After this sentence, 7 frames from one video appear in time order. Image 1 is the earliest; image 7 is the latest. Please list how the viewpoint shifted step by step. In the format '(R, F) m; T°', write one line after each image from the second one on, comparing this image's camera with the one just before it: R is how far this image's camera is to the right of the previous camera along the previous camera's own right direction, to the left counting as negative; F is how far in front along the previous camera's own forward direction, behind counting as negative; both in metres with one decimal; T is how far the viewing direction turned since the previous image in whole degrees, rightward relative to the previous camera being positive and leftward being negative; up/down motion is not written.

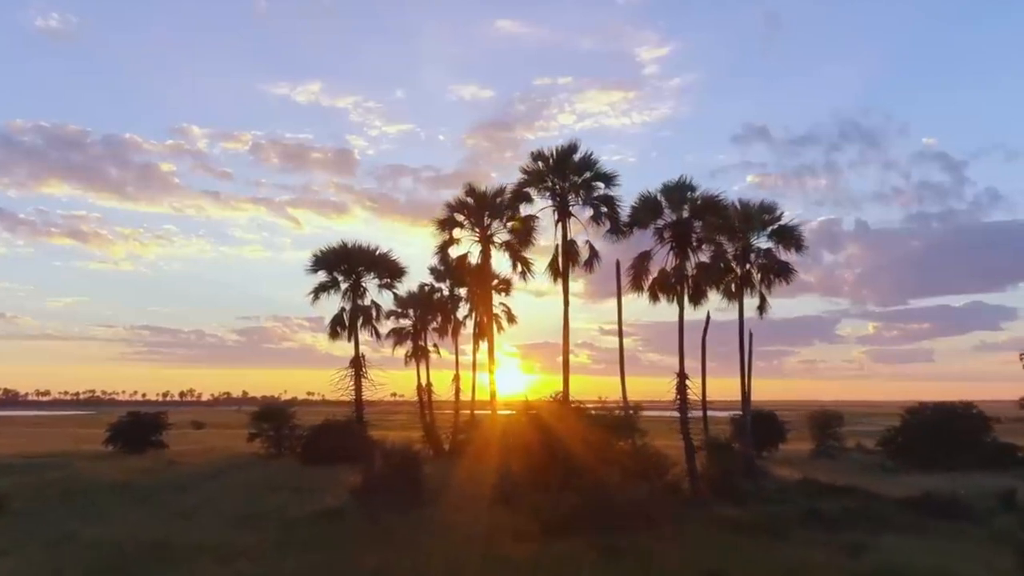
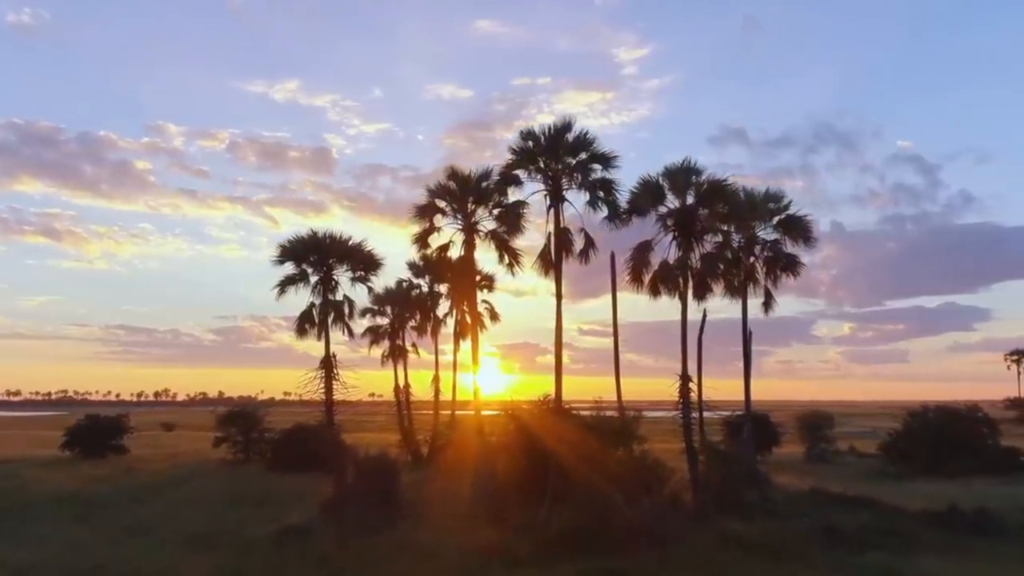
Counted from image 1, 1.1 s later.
(-0.2, +2.5) m; +1°
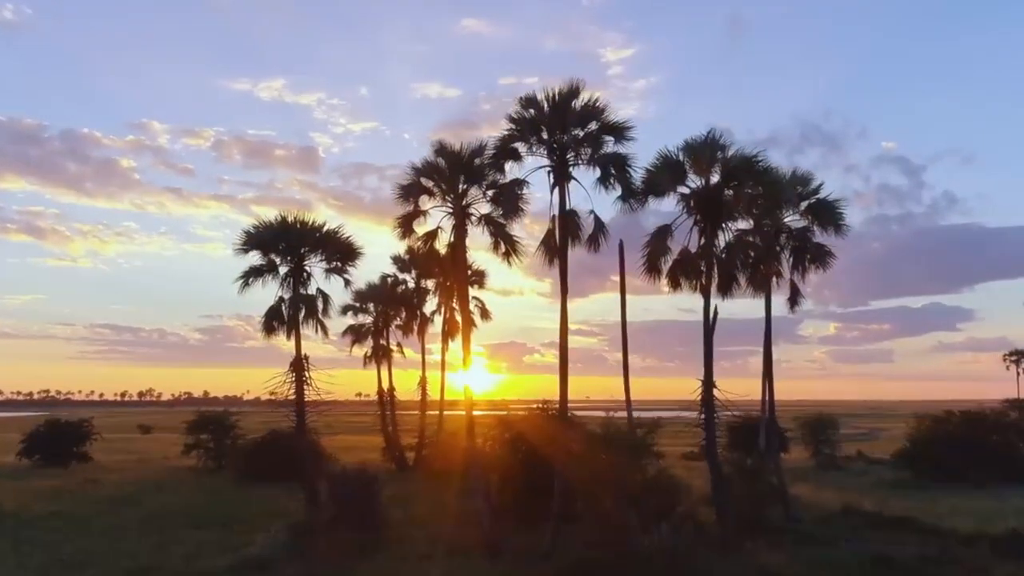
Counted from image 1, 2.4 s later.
(-0.2, +3.2) m; +1°
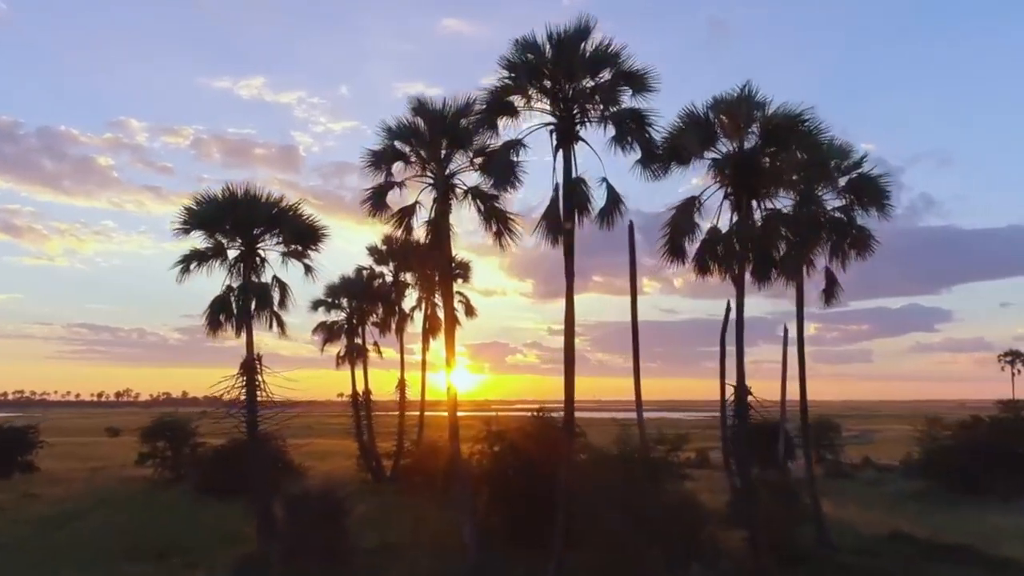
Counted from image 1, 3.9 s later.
(-0.2, +3.7) m; +1°
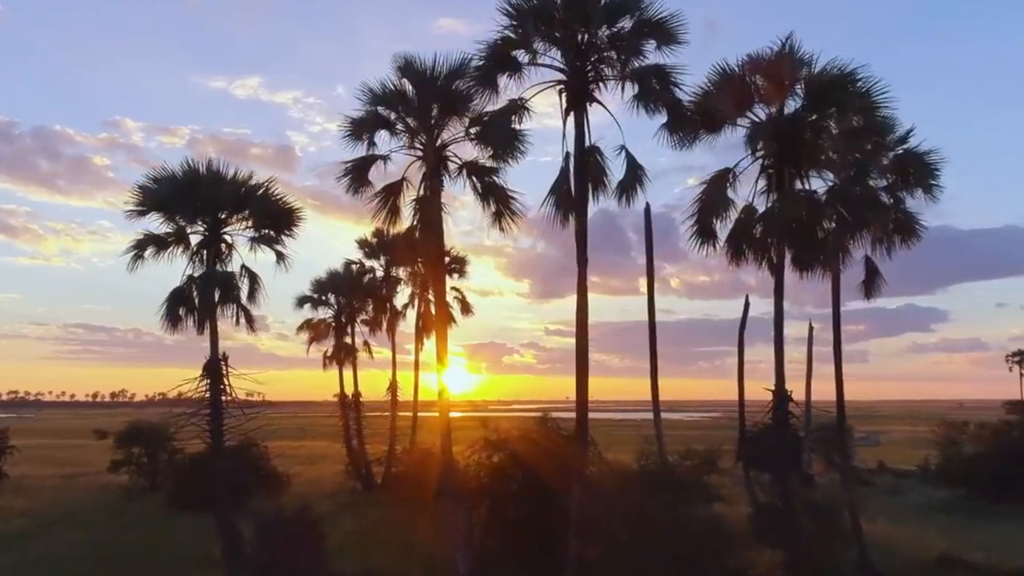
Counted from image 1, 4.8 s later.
(-0.1, +2.5) m; 0°
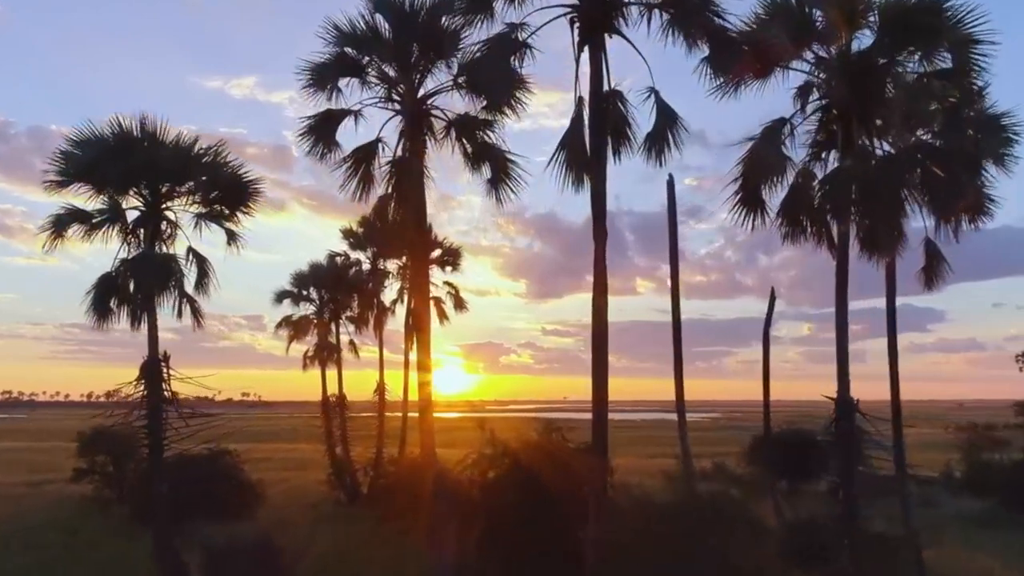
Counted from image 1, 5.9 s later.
(0.0, +2.9) m; 0°
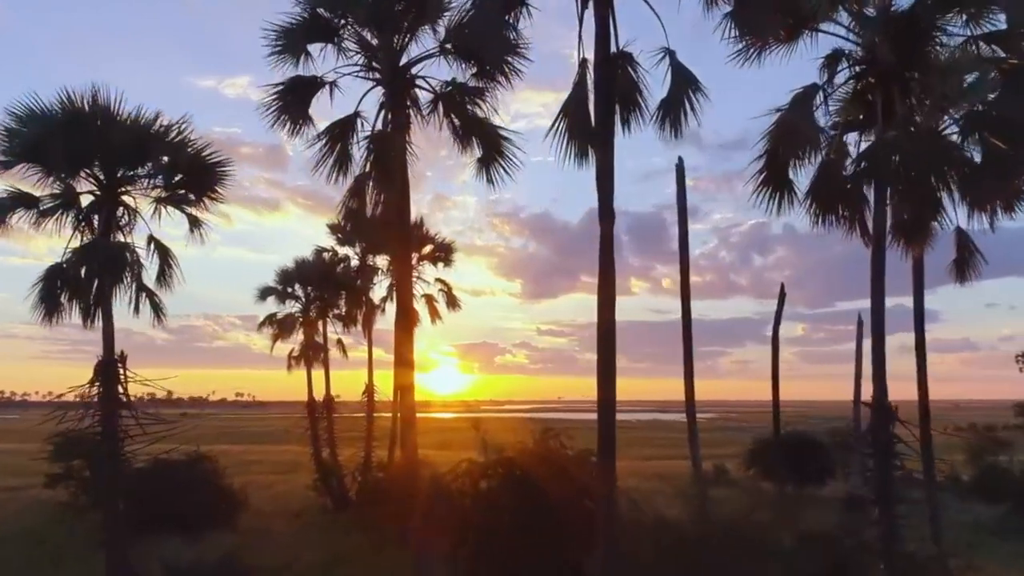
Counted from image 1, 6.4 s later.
(0.0, +1.4) m; 0°
